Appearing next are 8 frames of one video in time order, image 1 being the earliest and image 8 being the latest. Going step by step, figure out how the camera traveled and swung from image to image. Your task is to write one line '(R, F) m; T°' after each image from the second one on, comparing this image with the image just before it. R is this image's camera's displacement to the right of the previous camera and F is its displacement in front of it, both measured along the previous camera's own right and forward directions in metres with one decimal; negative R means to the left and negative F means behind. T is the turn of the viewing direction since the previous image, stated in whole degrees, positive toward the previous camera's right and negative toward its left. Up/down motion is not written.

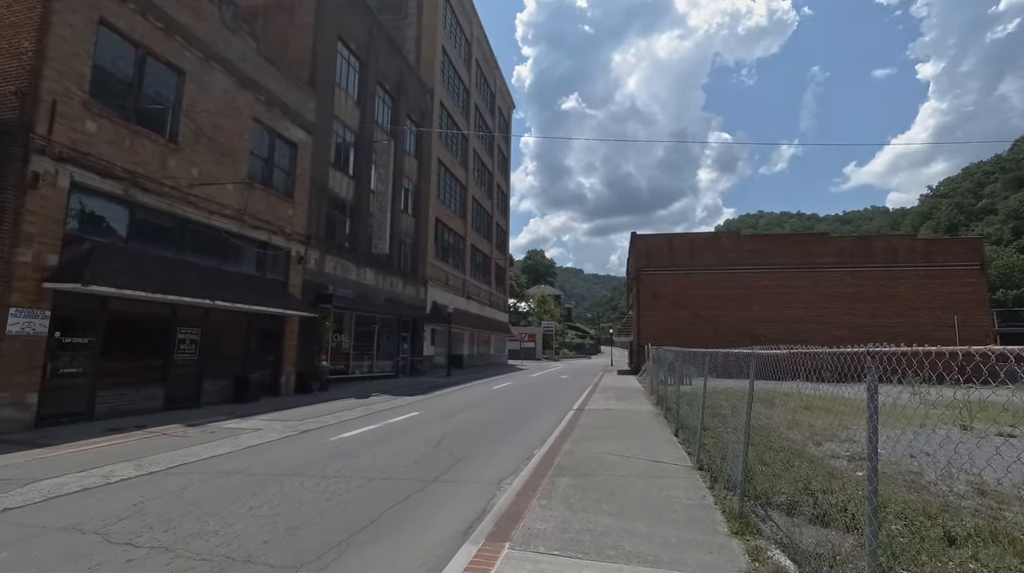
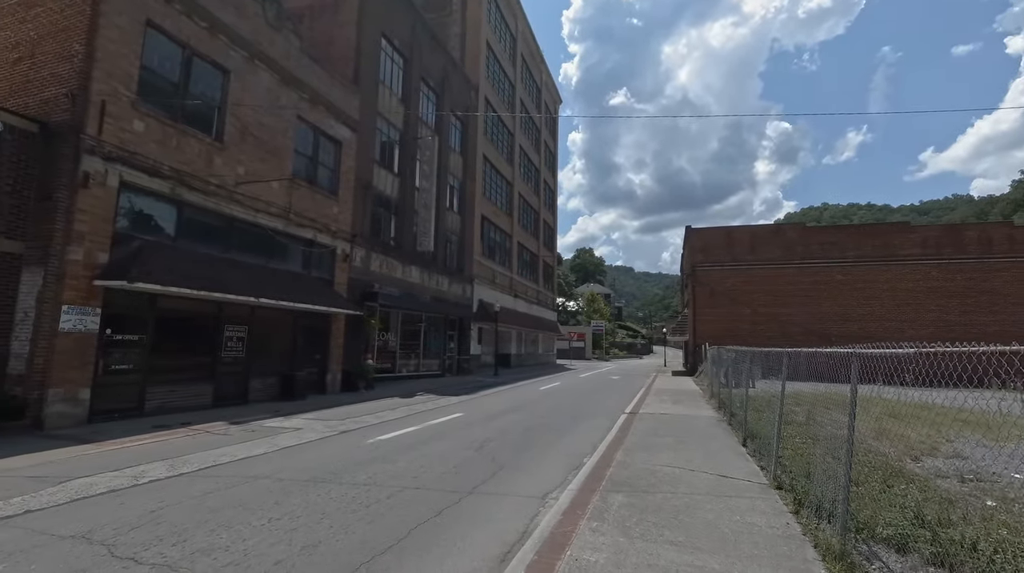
(+0.1, +0.8) m; -6°
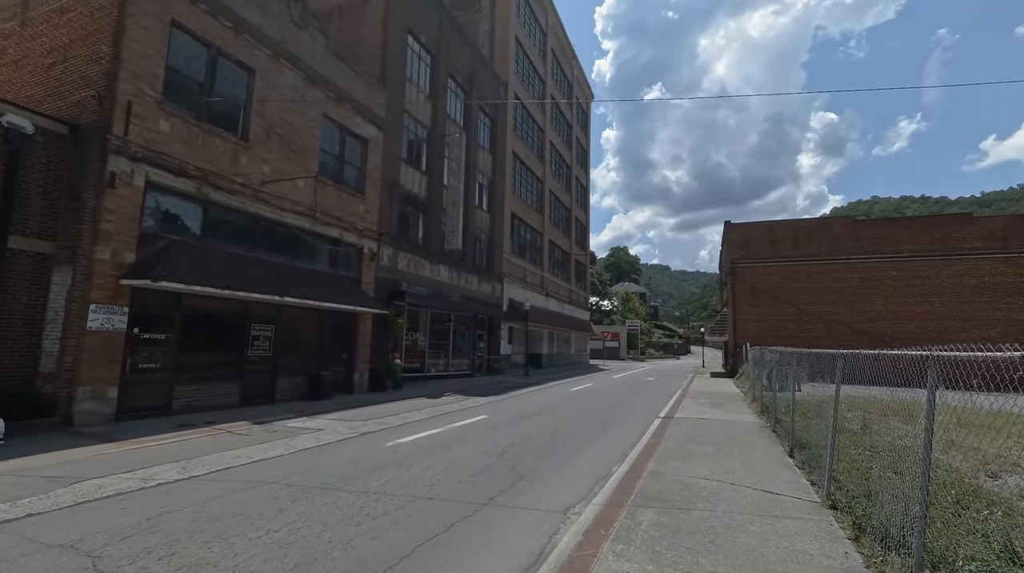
(+0.2, +0.5) m; -4°
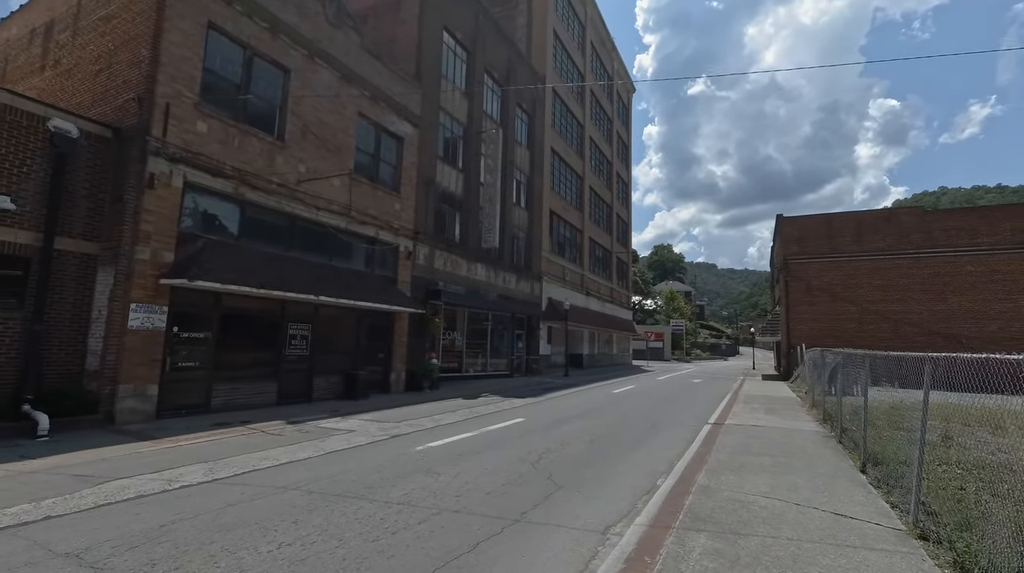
(+0.1, +0.6) m; -5°
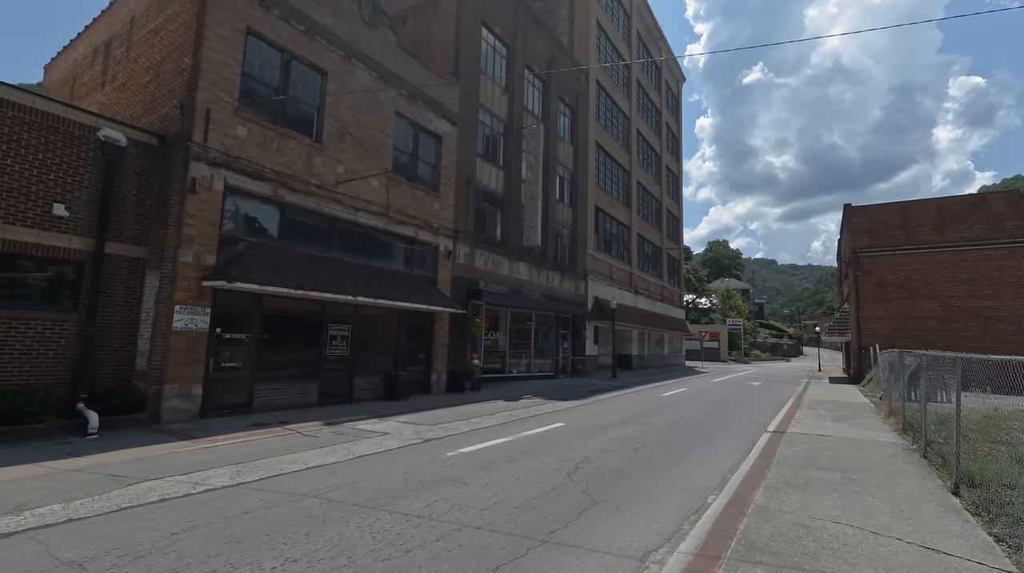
(+0.3, +0.5) m; -6°
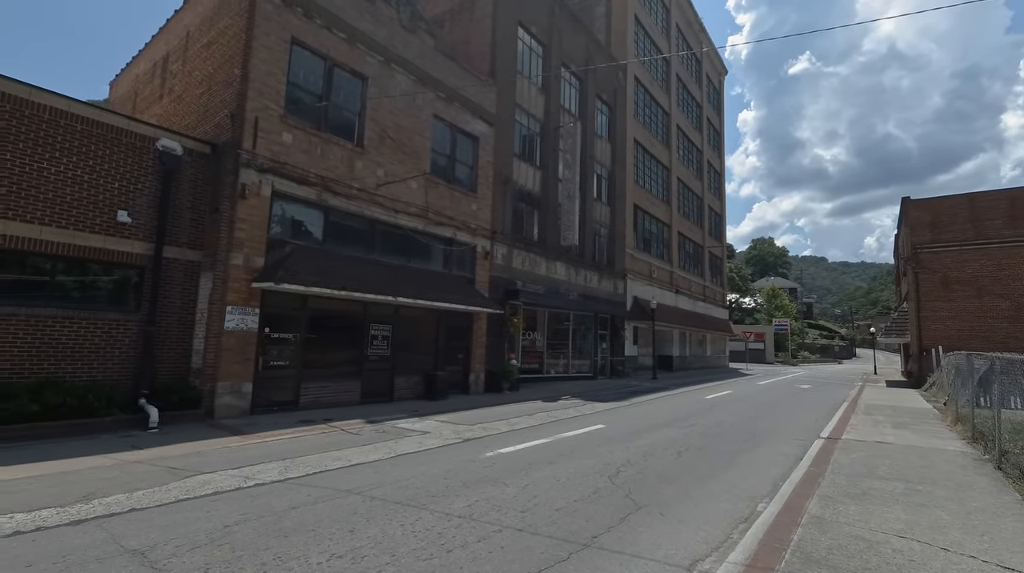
(0.0, +0.1) m; -4°
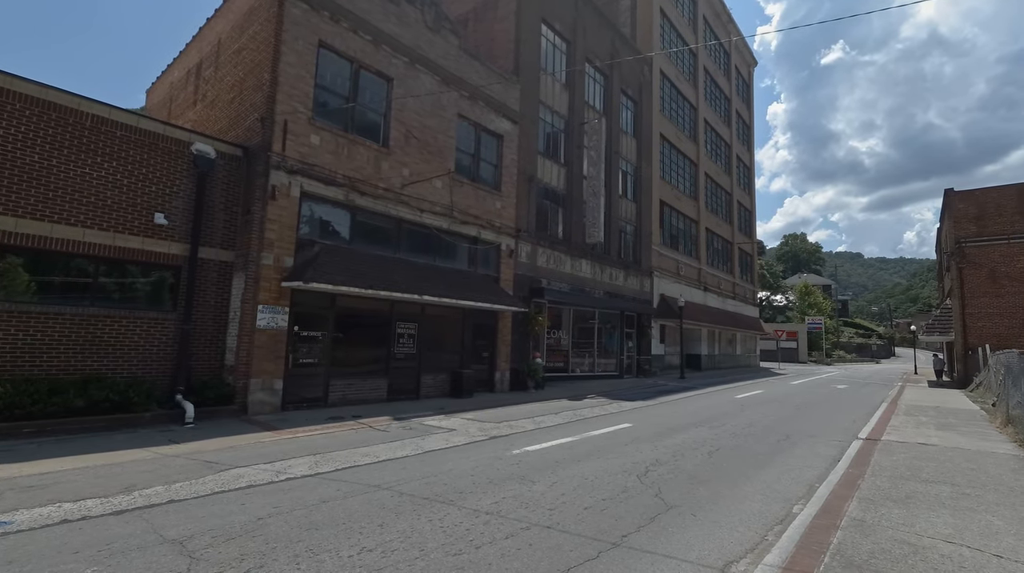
(0.0, 0.0) m; -3°
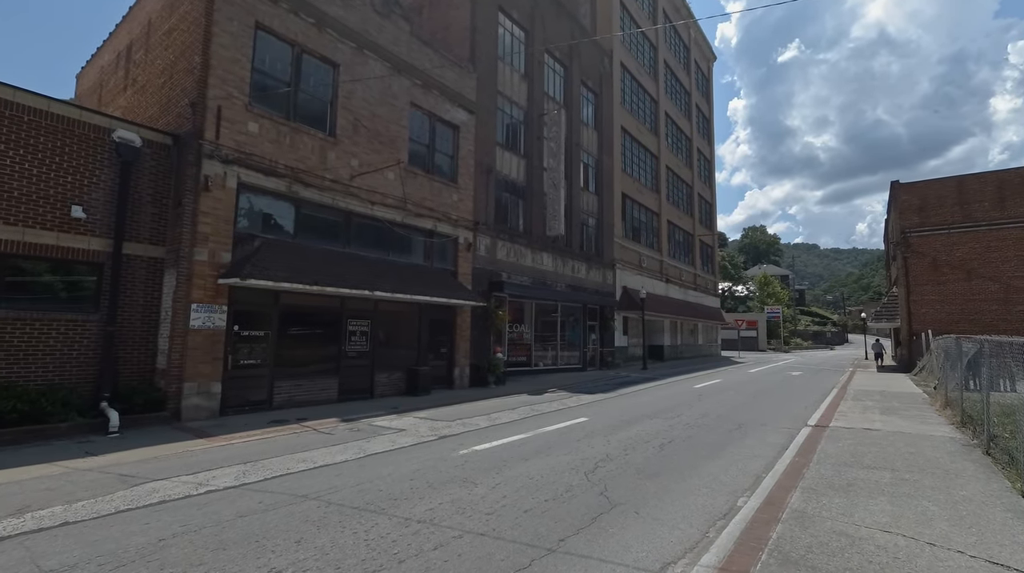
(+0.4, +0.3) m; +4°
